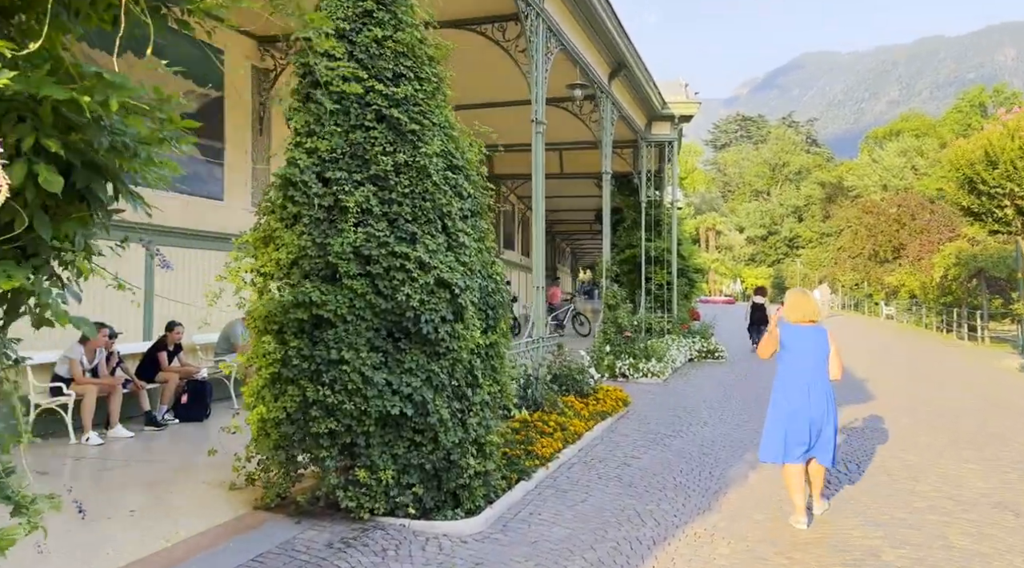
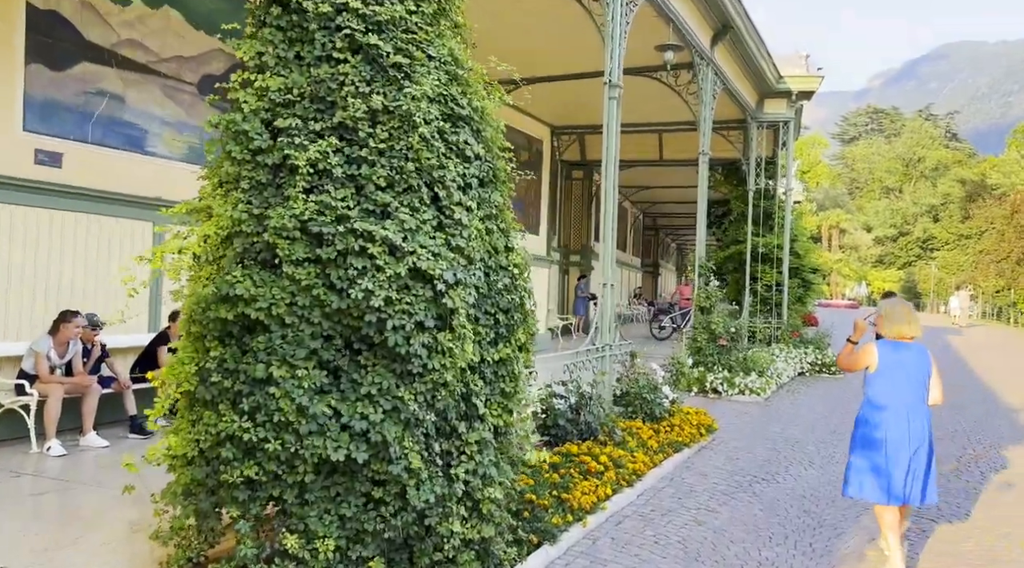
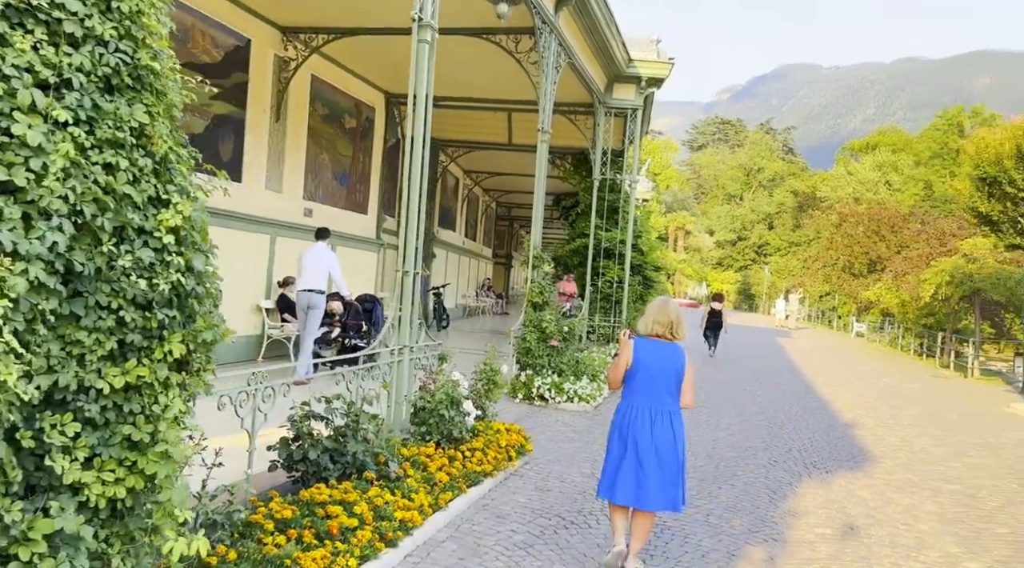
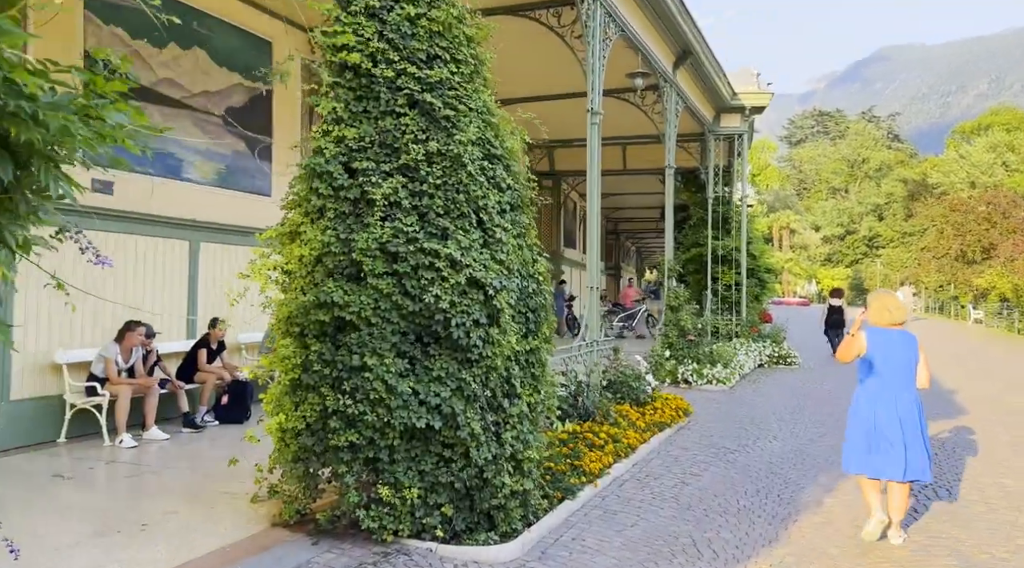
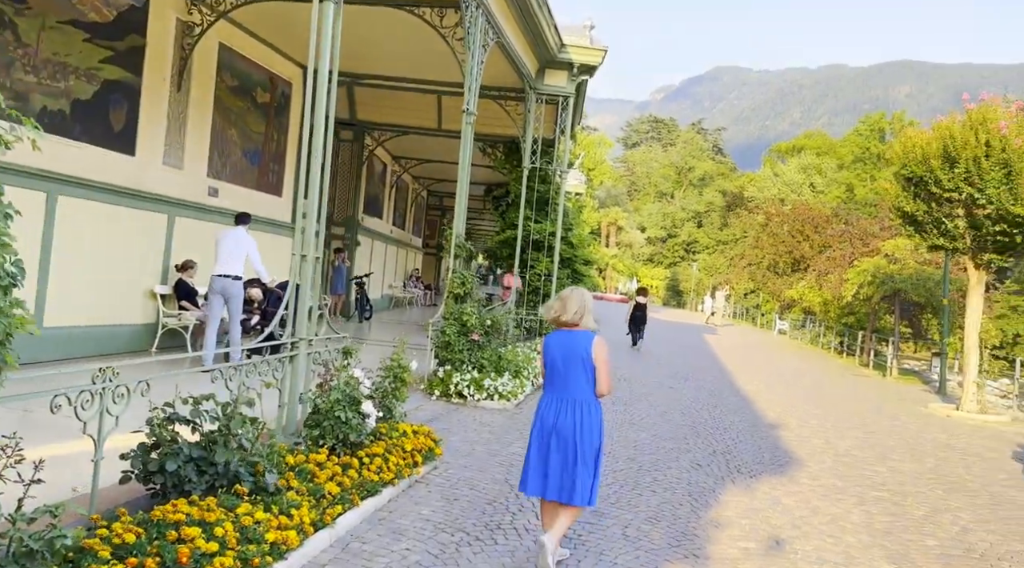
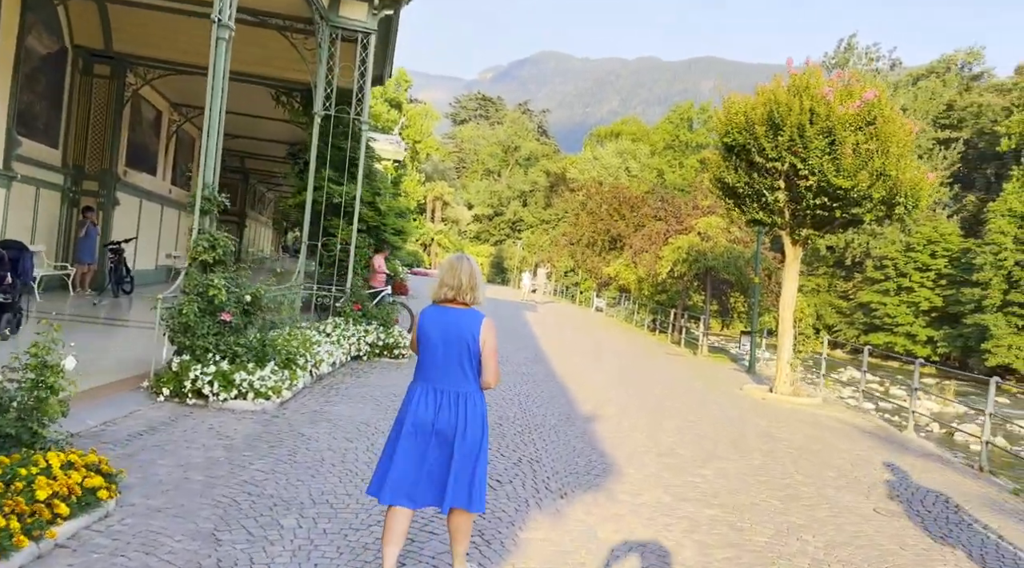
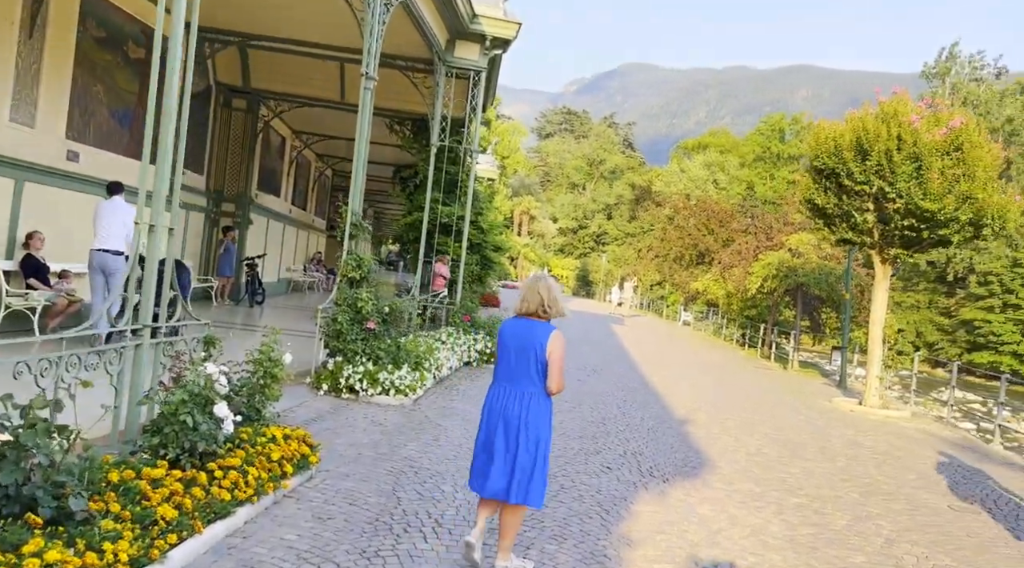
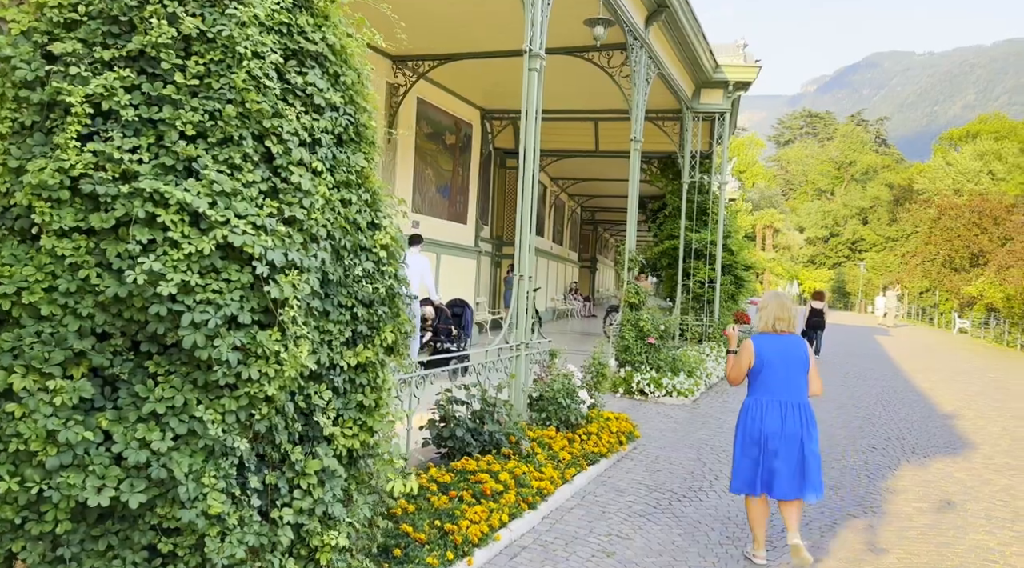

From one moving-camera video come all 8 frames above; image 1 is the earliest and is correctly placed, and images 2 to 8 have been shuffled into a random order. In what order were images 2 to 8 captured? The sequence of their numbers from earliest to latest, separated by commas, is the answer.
4, 2, 8, 3, 5, 7, 6
